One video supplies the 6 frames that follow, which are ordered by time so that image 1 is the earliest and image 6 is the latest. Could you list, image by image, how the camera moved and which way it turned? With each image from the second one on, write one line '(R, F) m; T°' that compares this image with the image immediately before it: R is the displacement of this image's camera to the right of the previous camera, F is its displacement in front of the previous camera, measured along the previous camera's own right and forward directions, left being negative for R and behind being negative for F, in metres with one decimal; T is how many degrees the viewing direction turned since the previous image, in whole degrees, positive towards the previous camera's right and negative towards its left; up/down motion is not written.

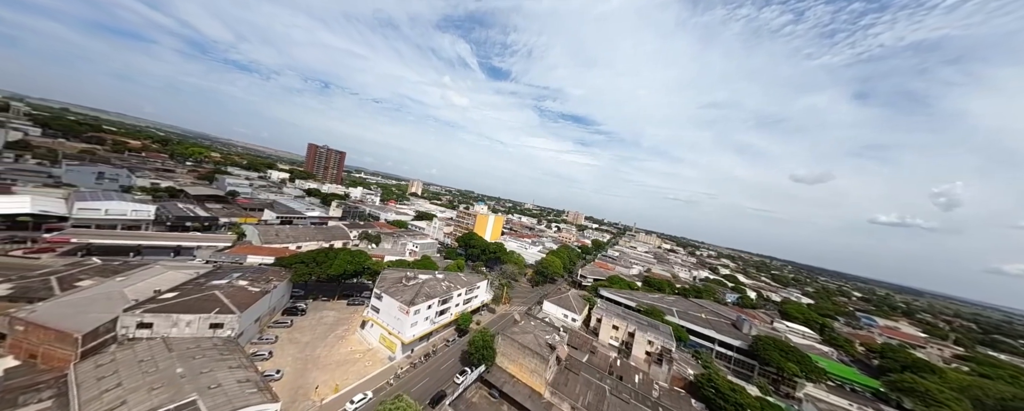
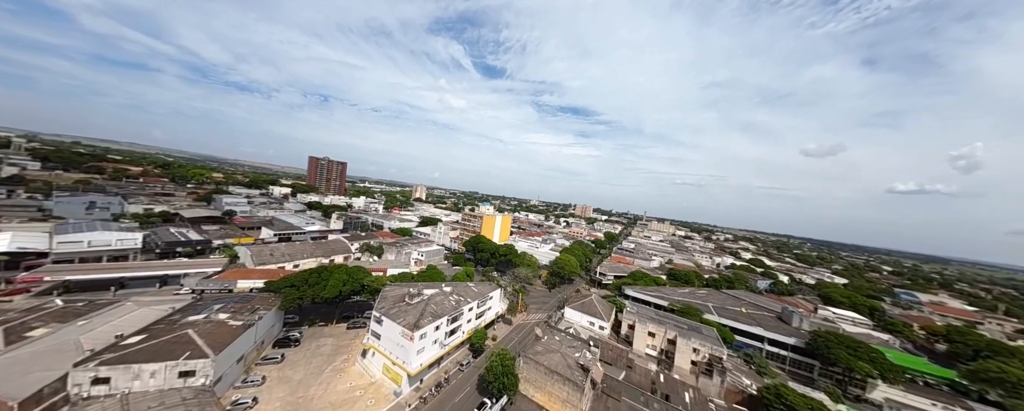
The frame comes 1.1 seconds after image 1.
(-0.2, +2.5) m; -2°
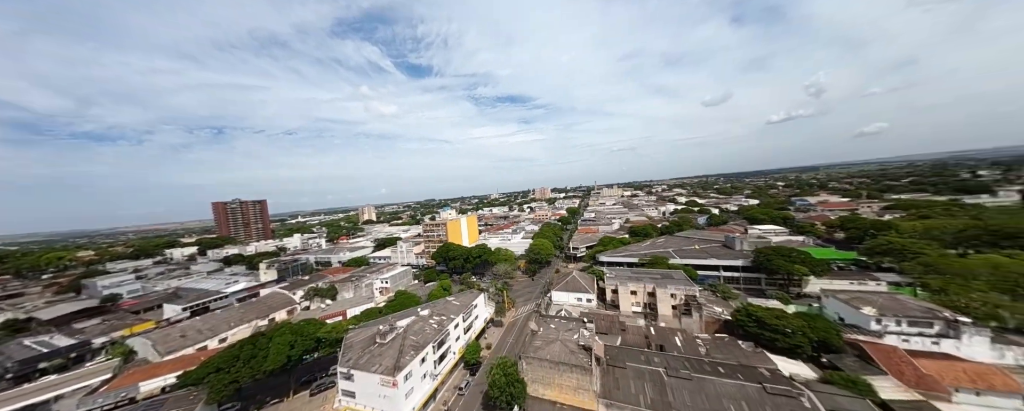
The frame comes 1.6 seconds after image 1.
(-0.3, +1.2) m; +9°
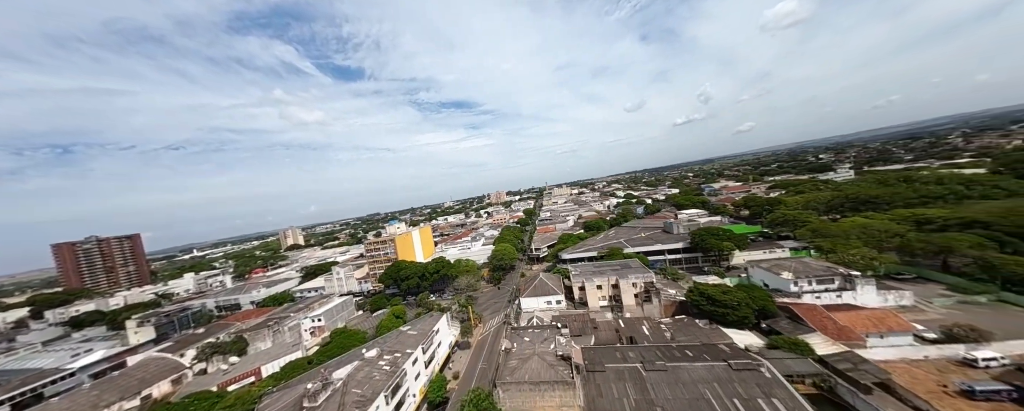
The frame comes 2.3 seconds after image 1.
(-0.6, +1.2) m; +11°
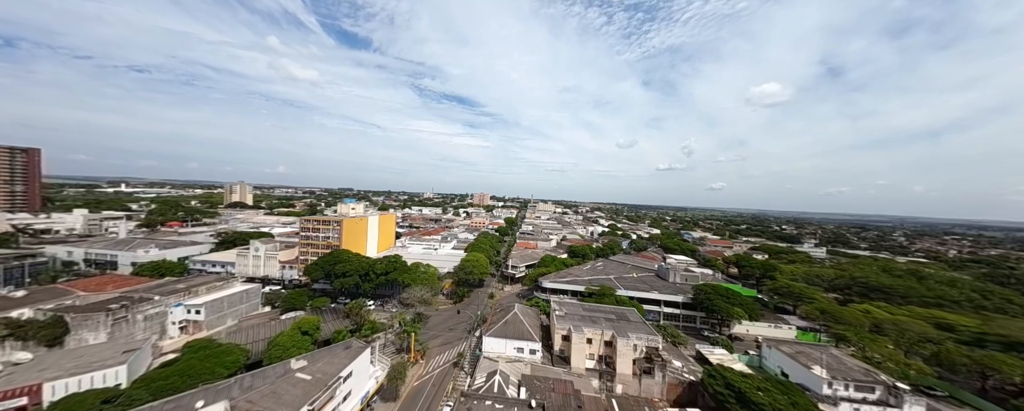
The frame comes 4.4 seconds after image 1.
(-0.4, +5.6) m; +4°
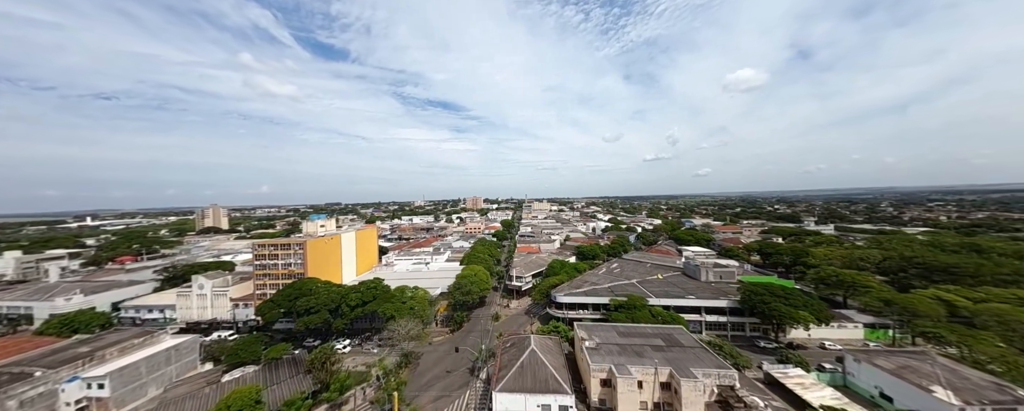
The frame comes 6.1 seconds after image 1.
(-0.5, +4.5) m; +1°
